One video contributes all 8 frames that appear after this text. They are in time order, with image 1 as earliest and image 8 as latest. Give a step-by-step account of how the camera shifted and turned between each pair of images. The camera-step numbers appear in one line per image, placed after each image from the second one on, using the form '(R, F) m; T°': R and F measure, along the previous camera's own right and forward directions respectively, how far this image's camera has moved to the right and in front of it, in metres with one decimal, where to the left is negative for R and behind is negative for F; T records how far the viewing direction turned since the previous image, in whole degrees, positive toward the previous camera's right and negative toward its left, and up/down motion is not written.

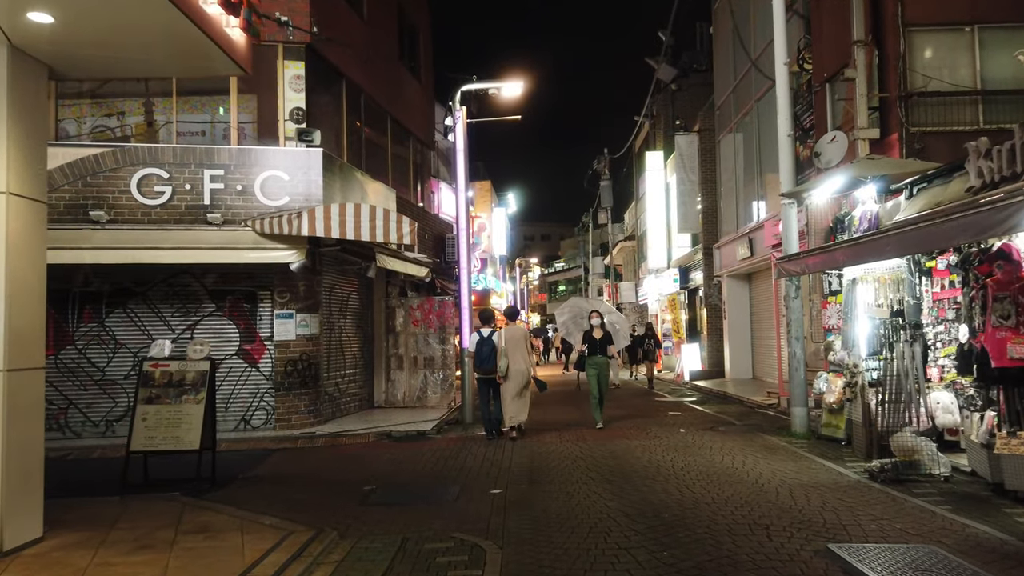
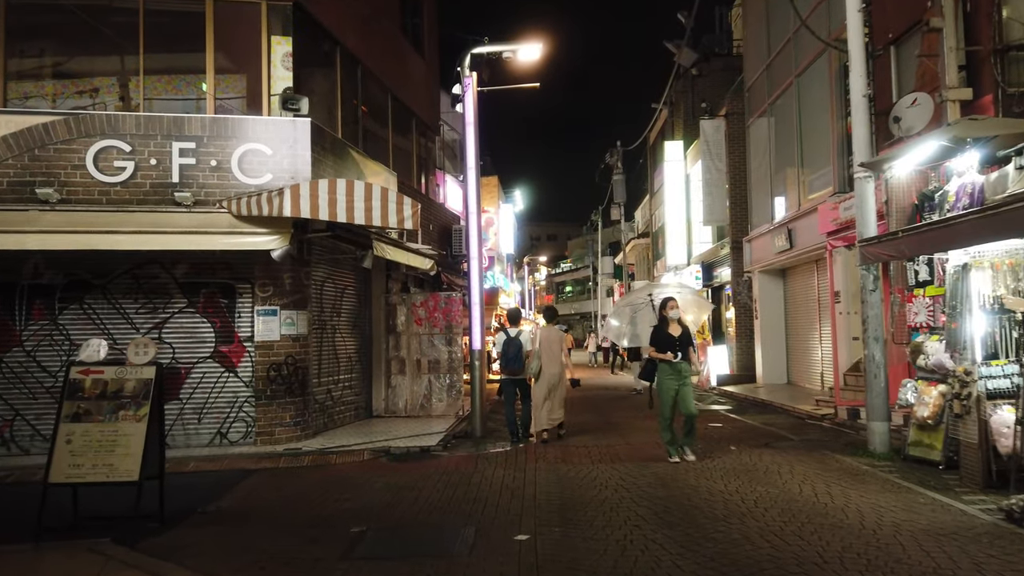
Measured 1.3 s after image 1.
(-0.2, +1.7) m; 0°
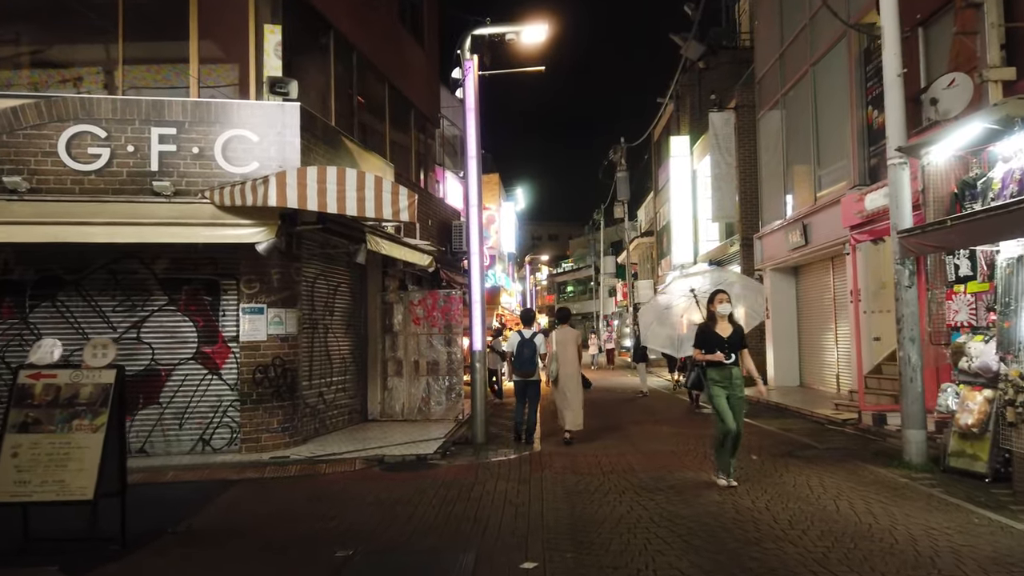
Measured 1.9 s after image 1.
(0.0, +0.7) m; 0°
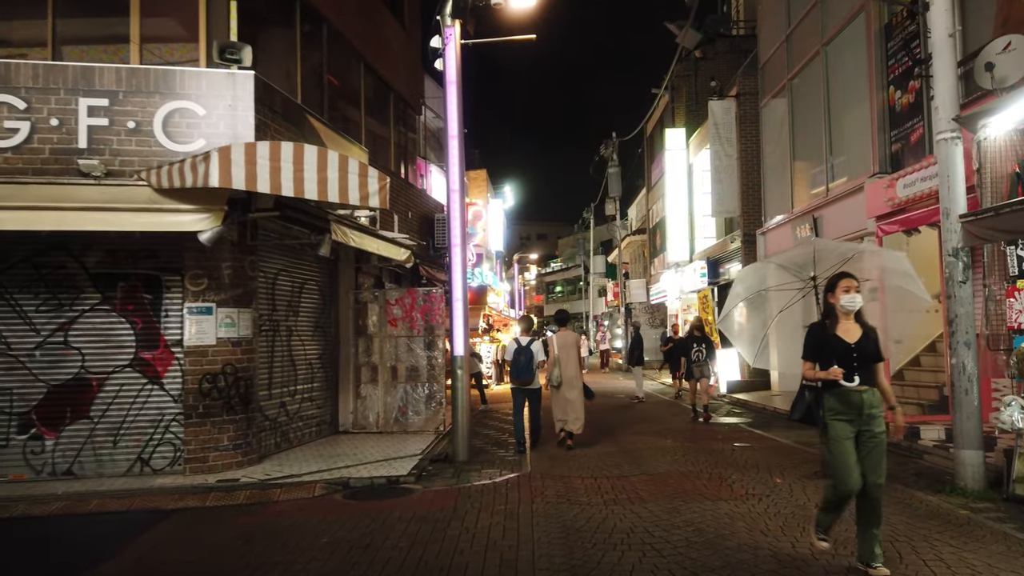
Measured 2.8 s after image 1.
(0.0, +1.2) m; +1°
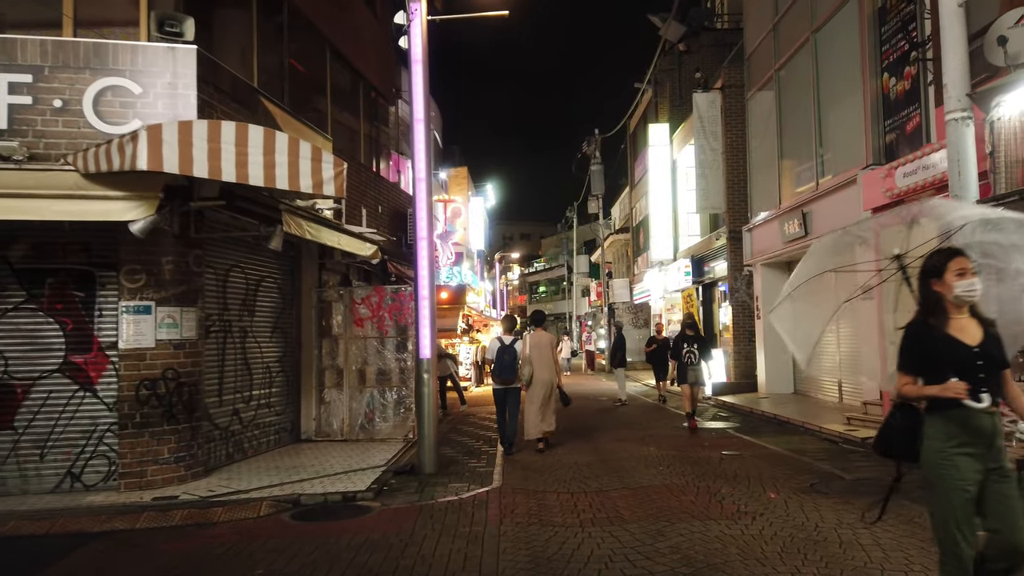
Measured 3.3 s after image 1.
(+0.1, +0.7) m; +1°
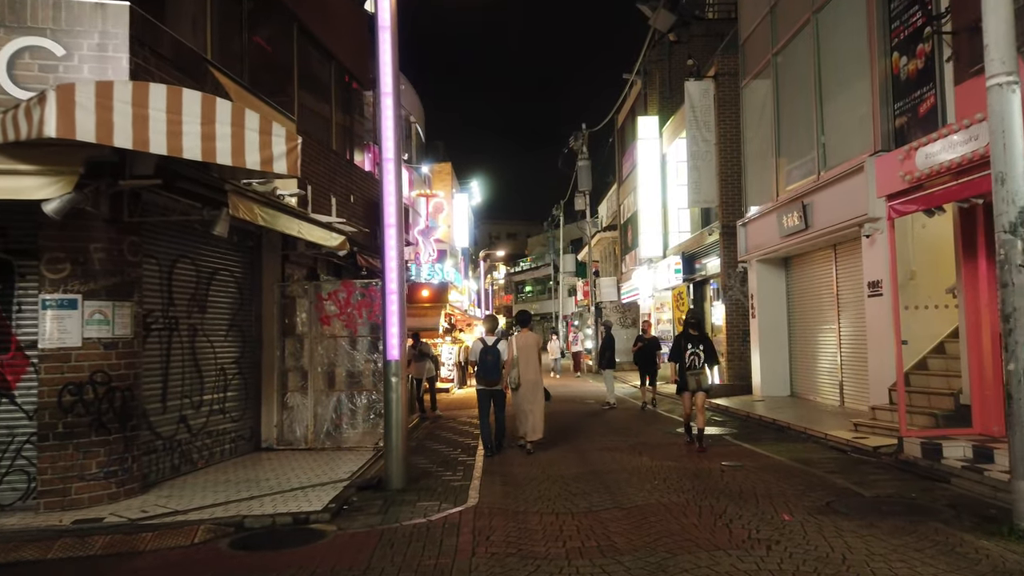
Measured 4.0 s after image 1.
(+0.1, +0.9) m; +1°
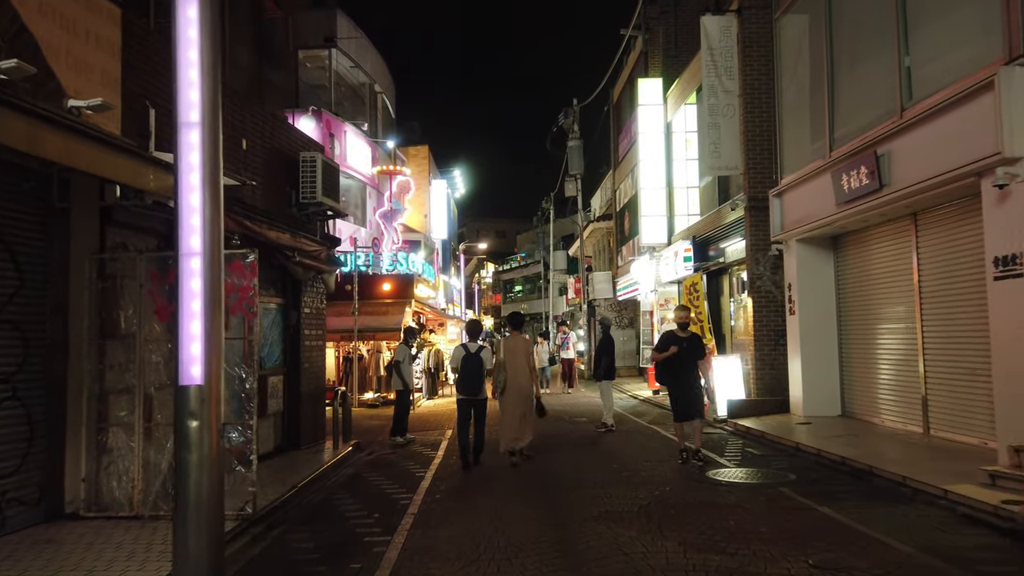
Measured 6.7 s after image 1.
(+0.4, +3.6) m; +1°
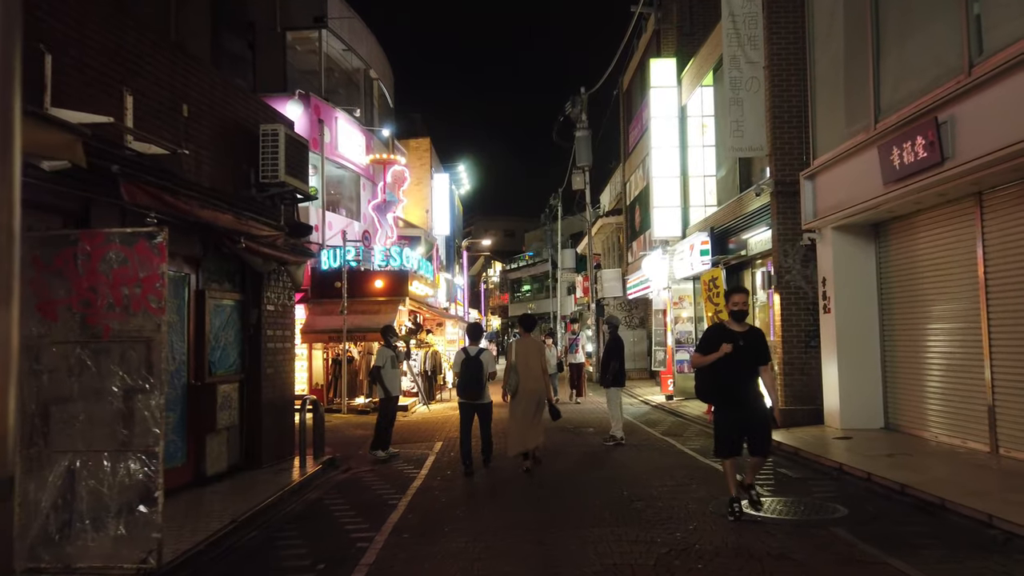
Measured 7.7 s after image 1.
(+0.2, +1.4) m; -1°
